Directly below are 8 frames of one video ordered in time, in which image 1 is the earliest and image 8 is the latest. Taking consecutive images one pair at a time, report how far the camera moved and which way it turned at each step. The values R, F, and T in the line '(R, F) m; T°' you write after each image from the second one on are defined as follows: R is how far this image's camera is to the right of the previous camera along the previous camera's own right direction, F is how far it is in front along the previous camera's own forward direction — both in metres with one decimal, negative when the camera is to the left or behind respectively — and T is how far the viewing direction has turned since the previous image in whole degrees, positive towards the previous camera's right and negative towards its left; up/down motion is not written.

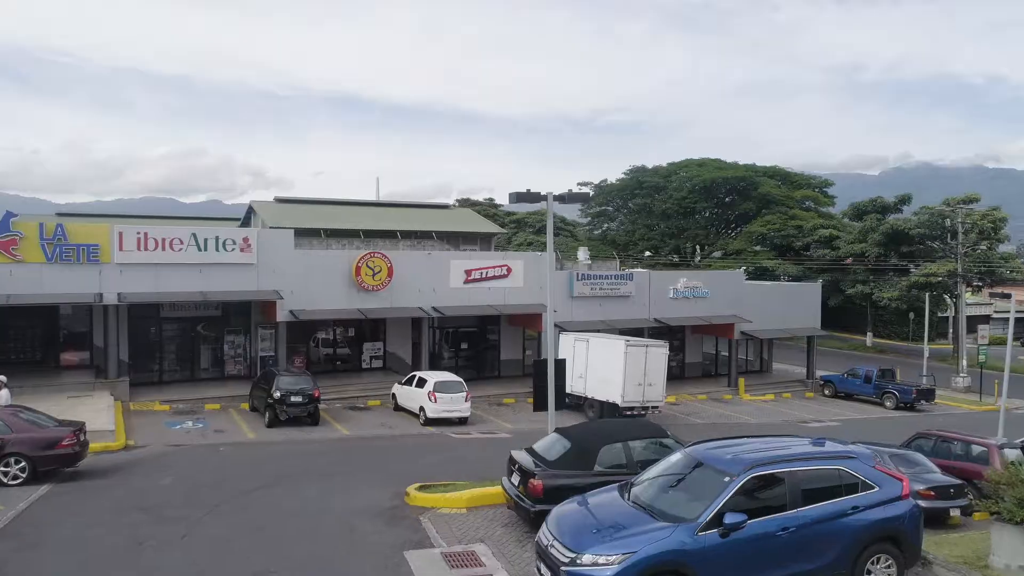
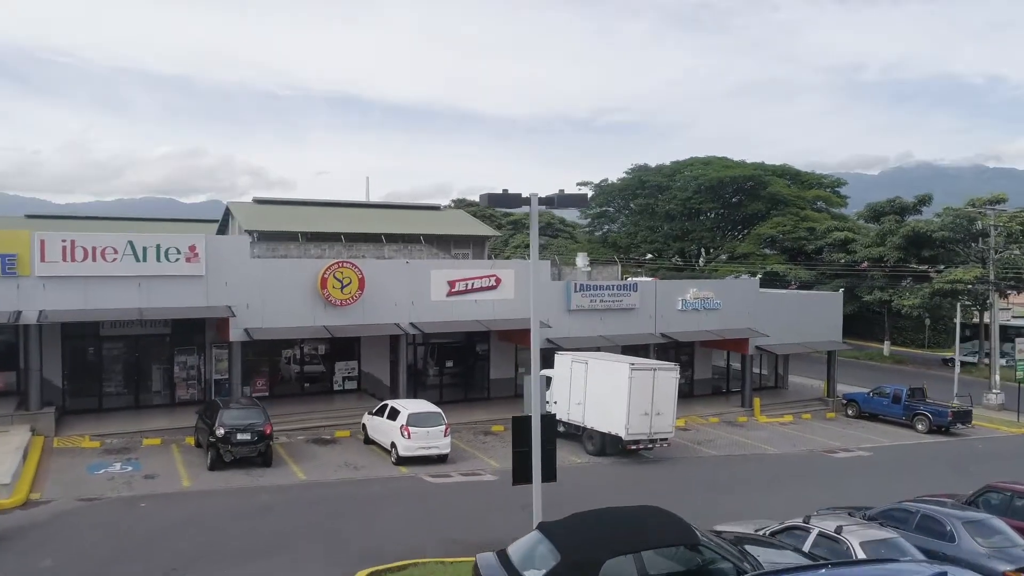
(+0.2, +2.5) m; 0°
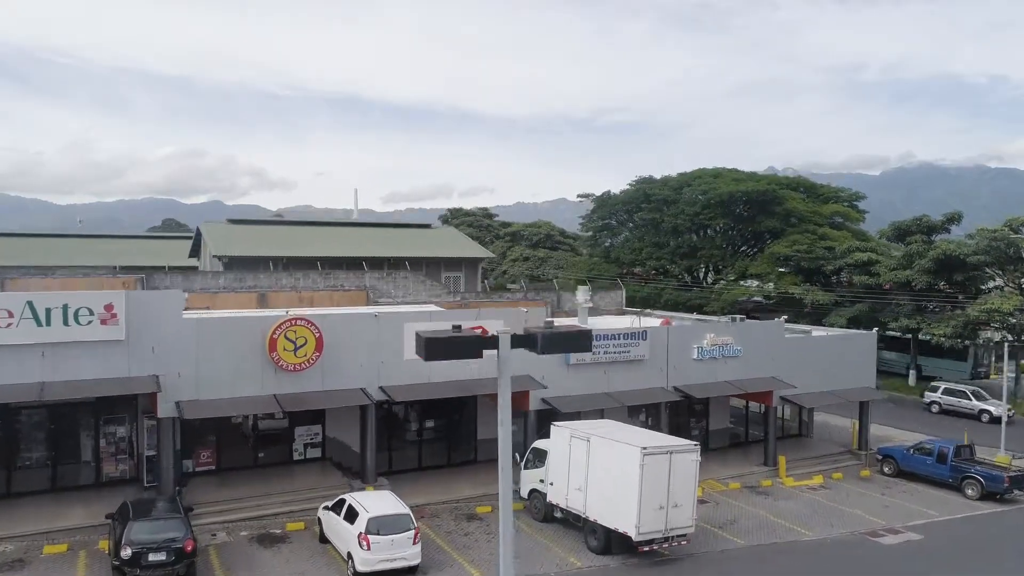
(+0.2, +3.0) m; 0°
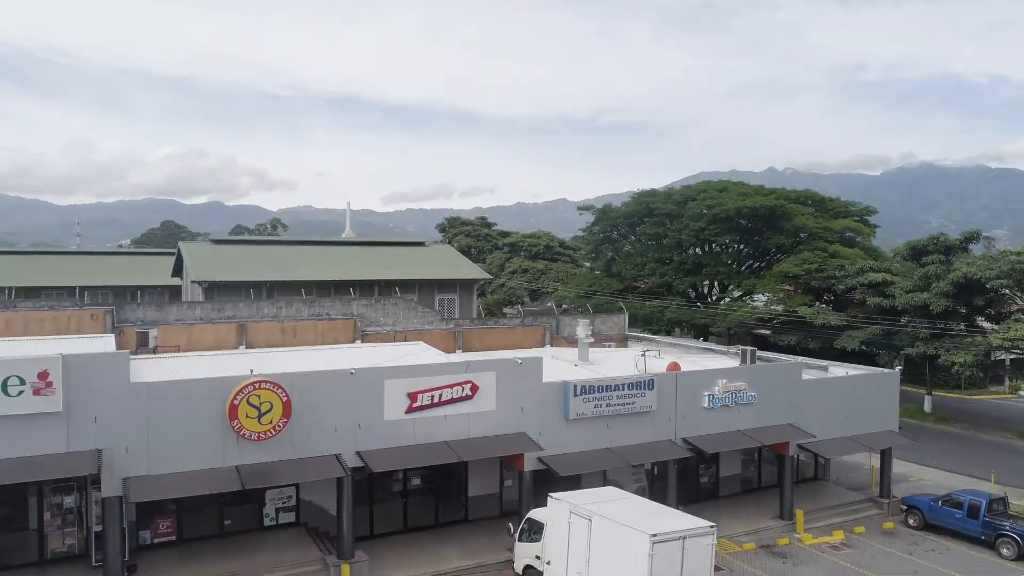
(+0.1, +1.7) m; 0°
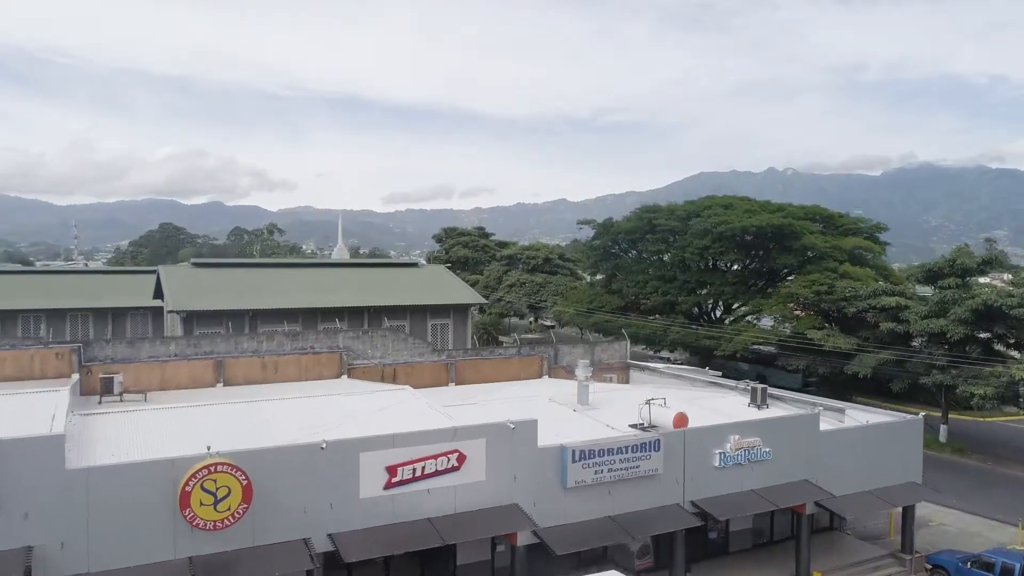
(+0.1, +1.6) m; 0°
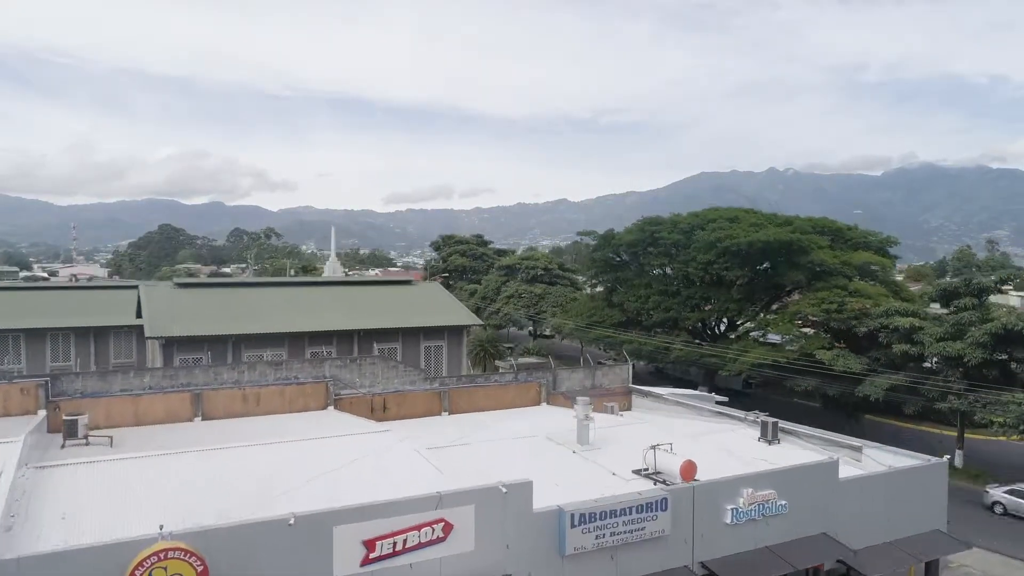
(+0.1, +1.4) m; 0°
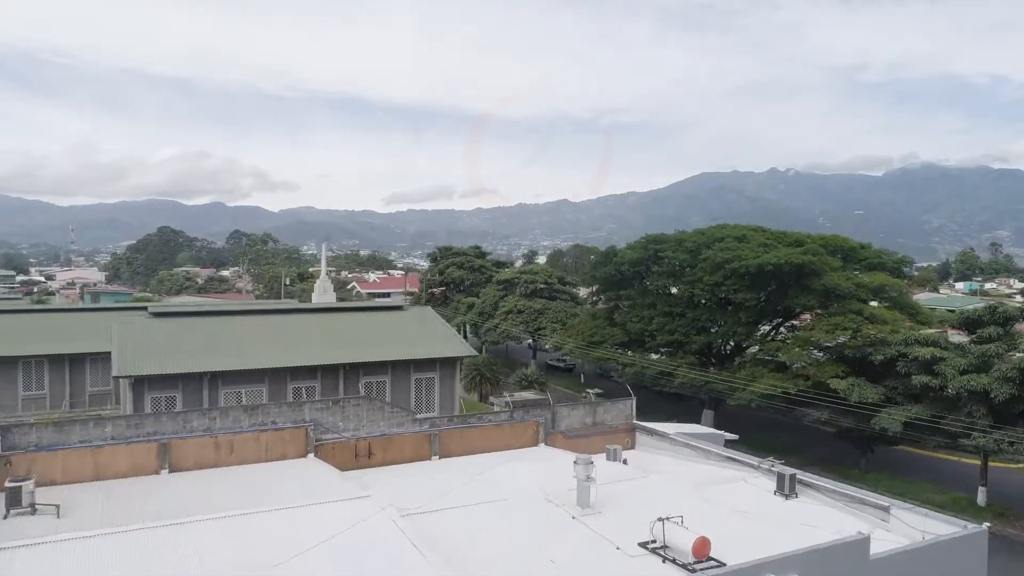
(+0.1, +1.8) m; 0°
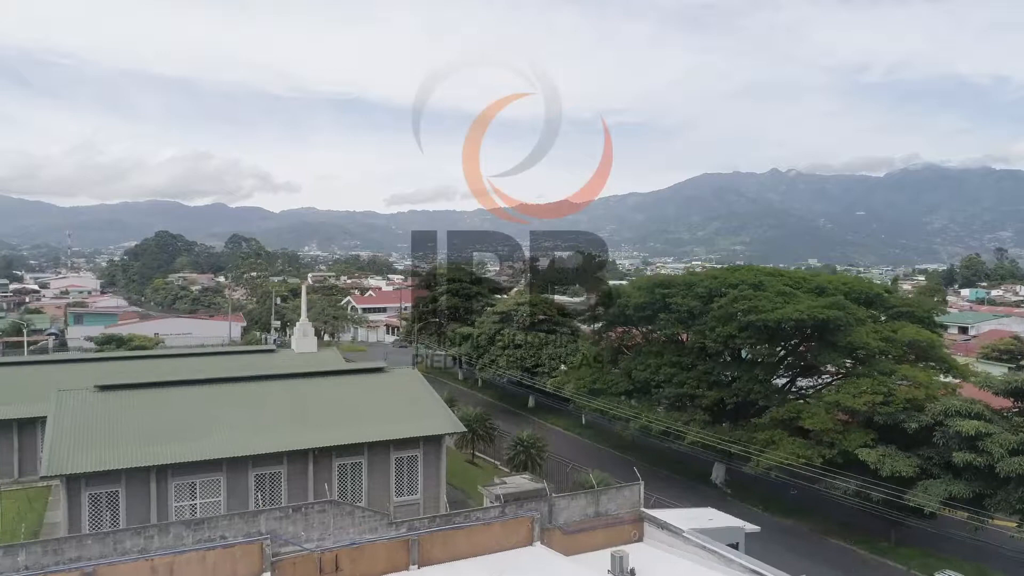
(+0.2, +3.3) m; 0°
